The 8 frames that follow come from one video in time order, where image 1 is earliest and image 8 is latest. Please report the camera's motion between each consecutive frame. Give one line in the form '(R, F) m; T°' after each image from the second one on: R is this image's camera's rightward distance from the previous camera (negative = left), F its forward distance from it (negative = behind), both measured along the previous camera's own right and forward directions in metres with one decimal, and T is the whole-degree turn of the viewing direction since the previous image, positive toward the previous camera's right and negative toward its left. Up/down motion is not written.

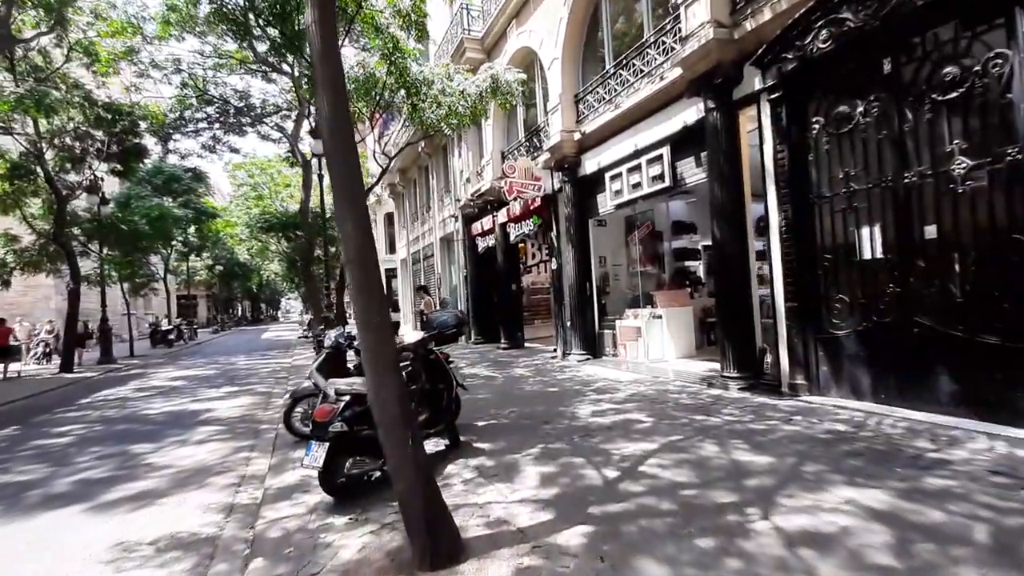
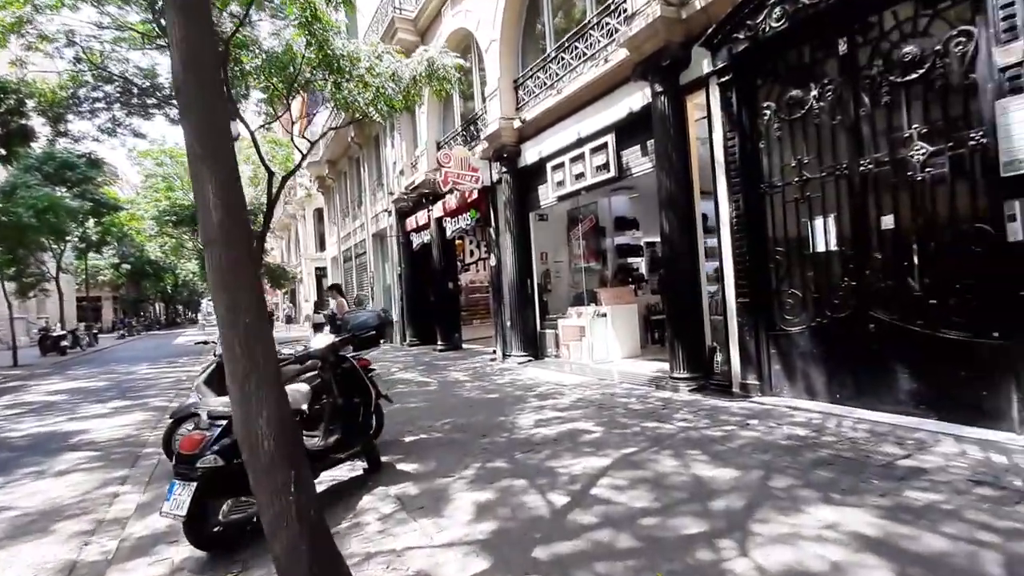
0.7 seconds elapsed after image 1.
(+0.1, +0.8) m; +7°
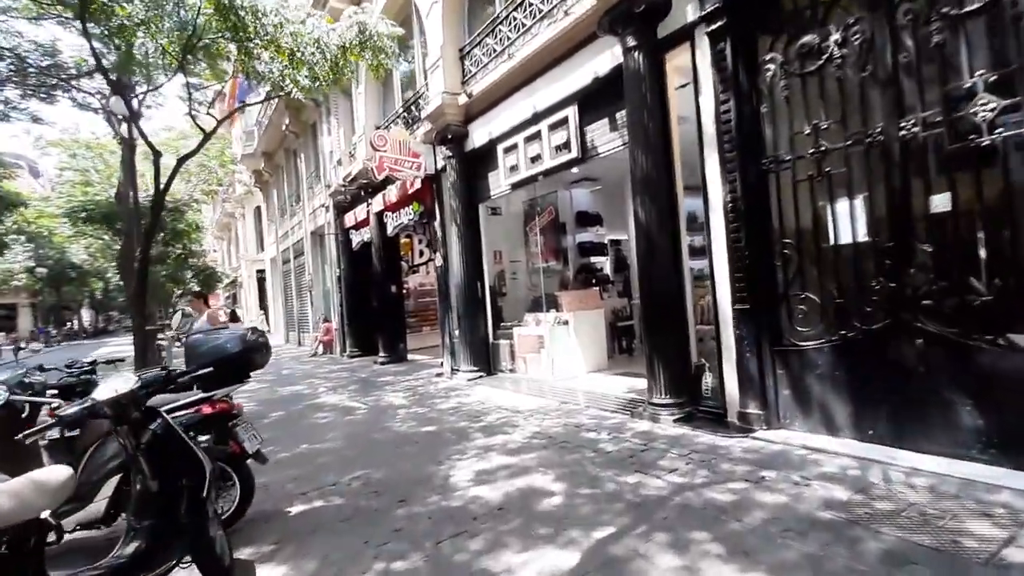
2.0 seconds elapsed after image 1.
(+0.3, +1.6) m; +4°
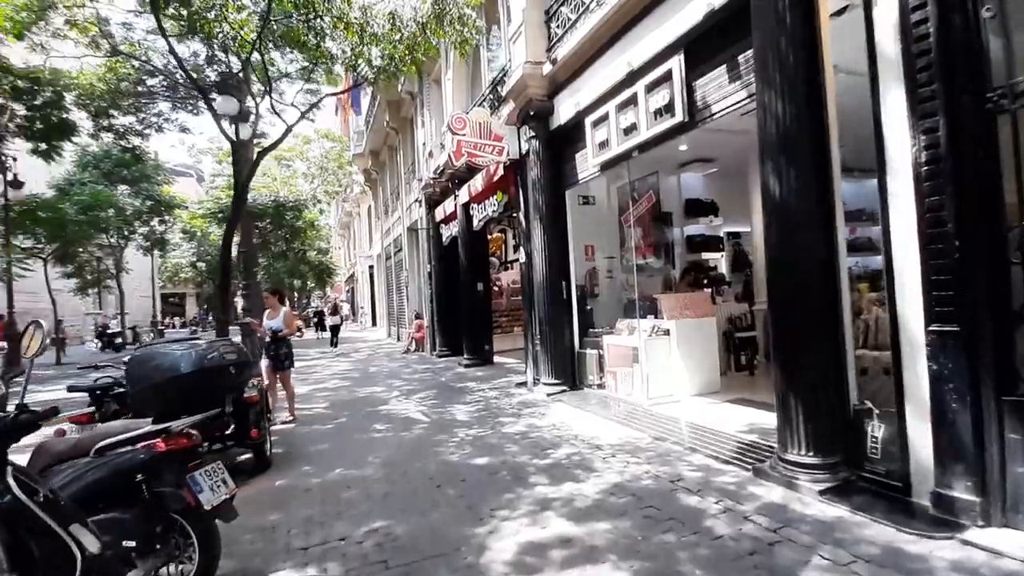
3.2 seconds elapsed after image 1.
(+0.3, +1.4) m; -12°
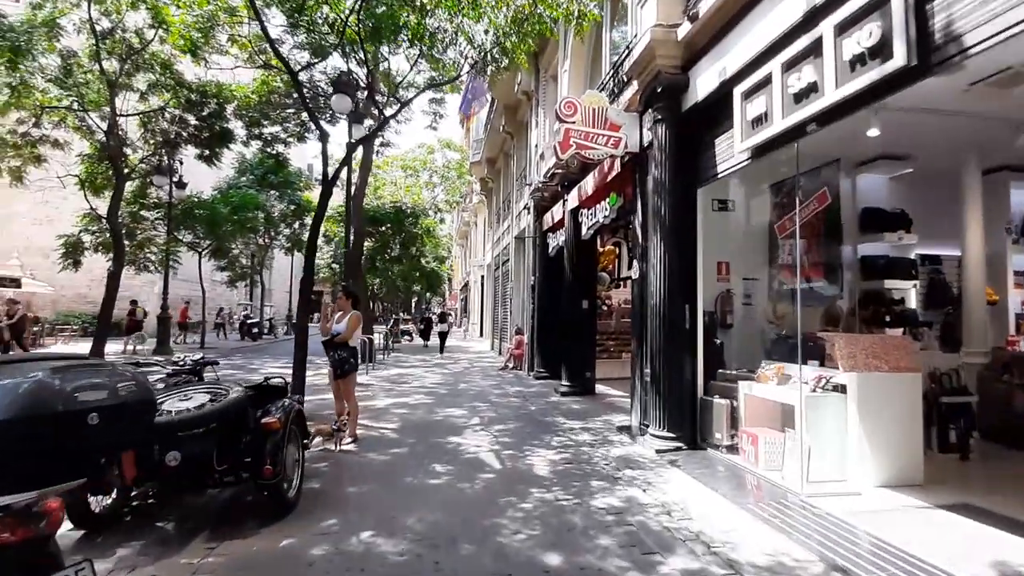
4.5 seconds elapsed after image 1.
(+0.1, +1.6) m; -13°
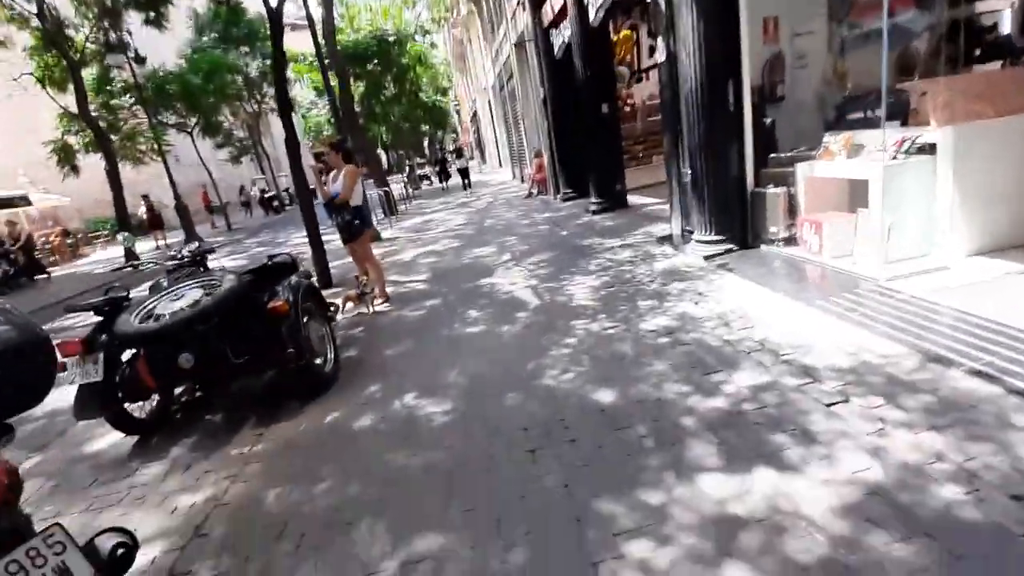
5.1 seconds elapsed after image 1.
(+0.1, +0.7) m; -5°
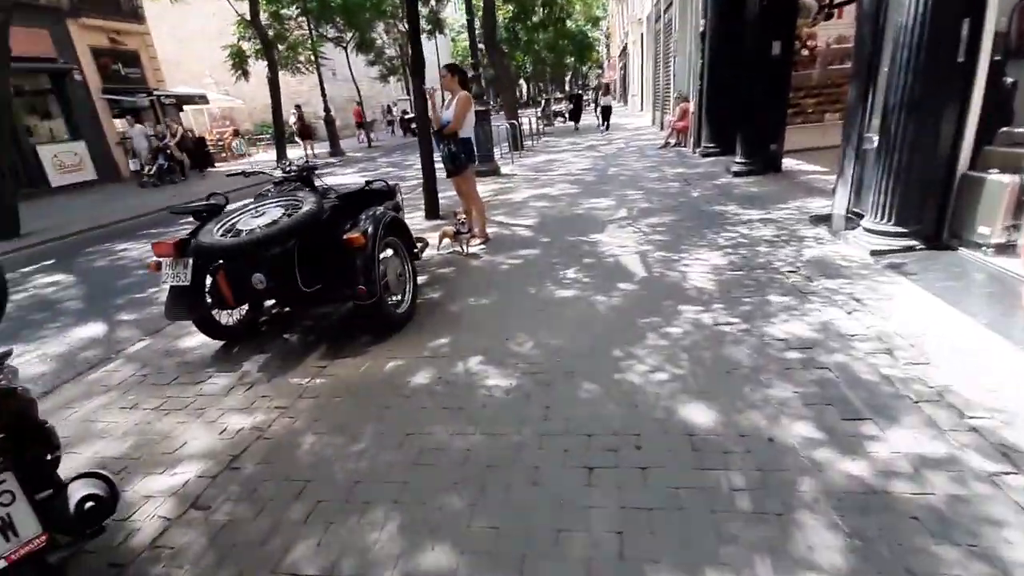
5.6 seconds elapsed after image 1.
(+0.1, +0.6) m; -13°
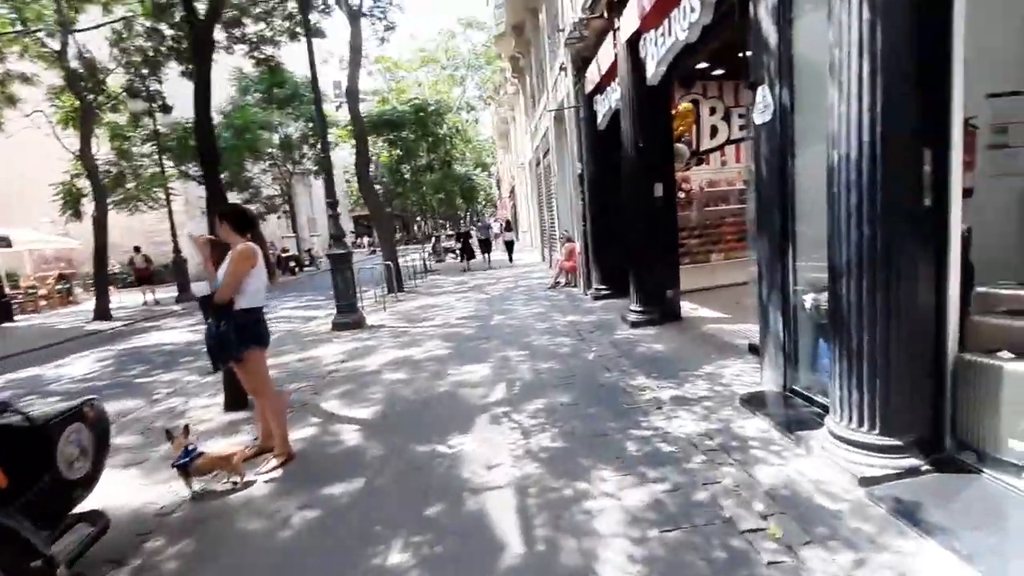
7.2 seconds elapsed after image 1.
(+0.7, +1.9) m; +11°
